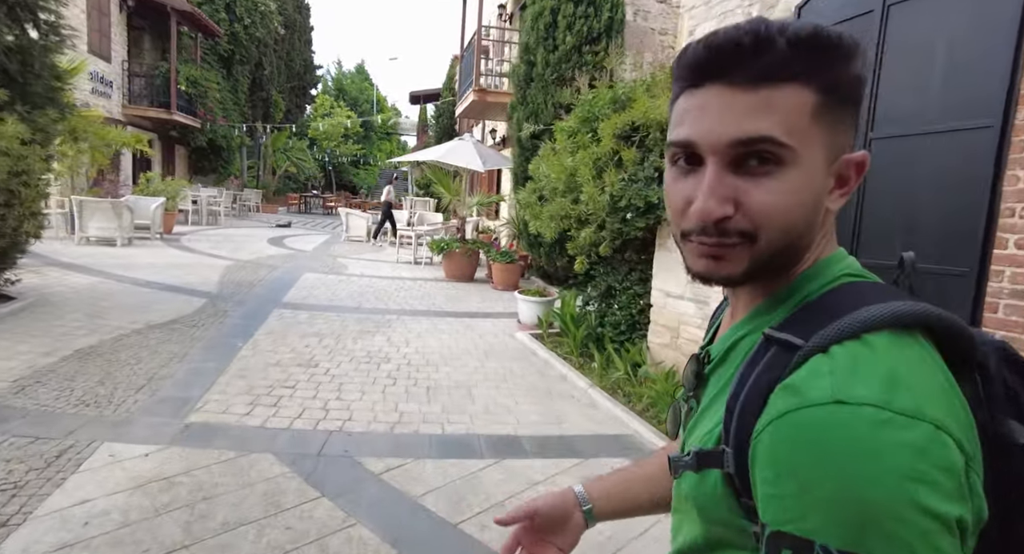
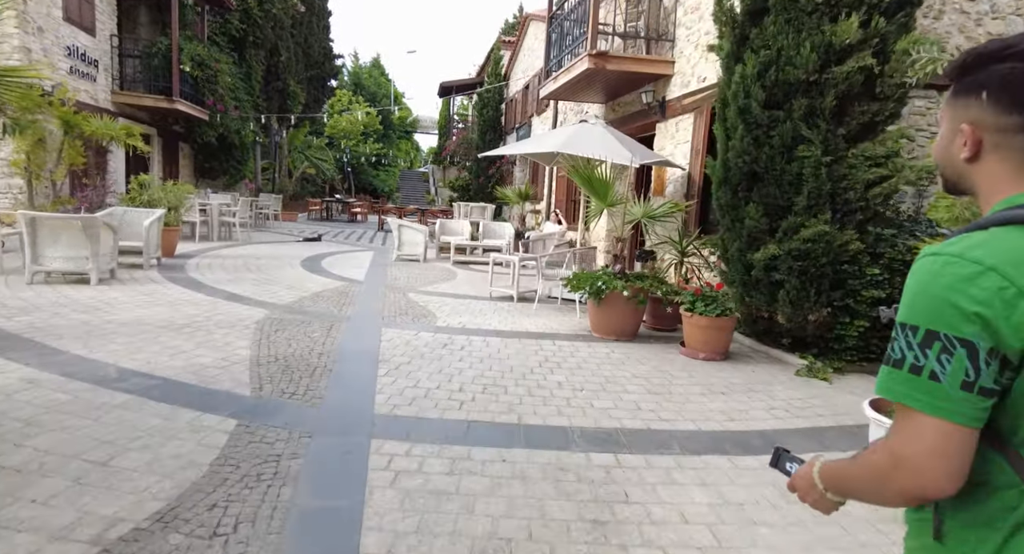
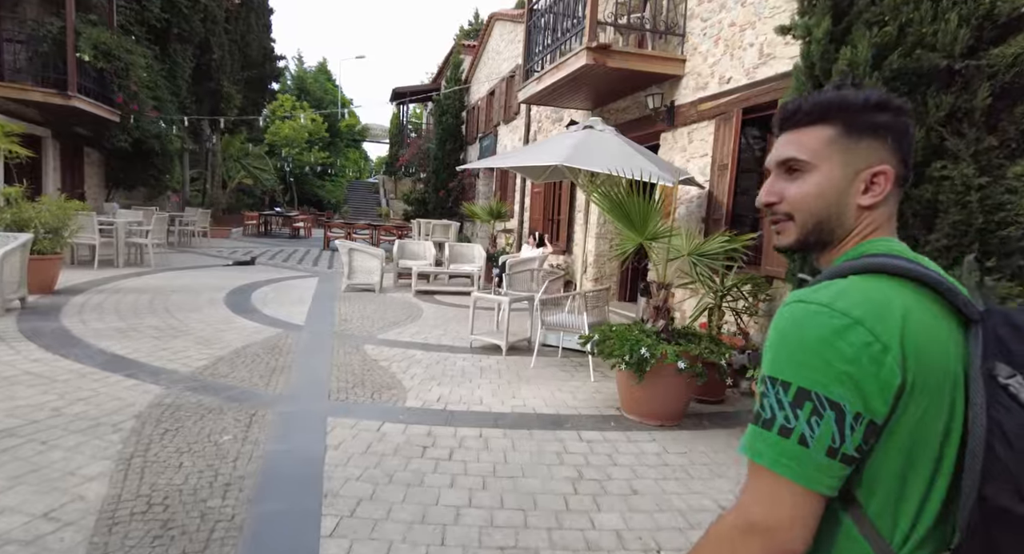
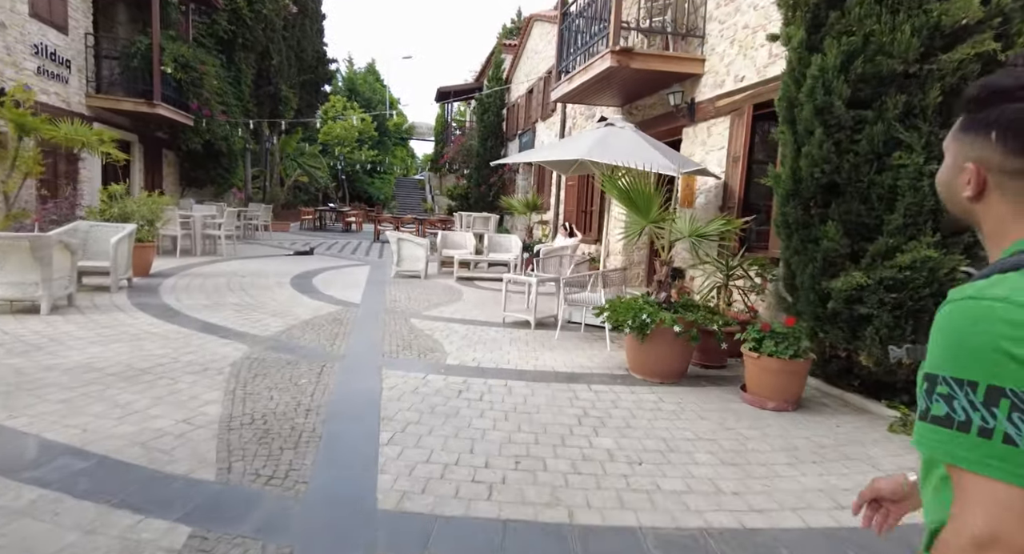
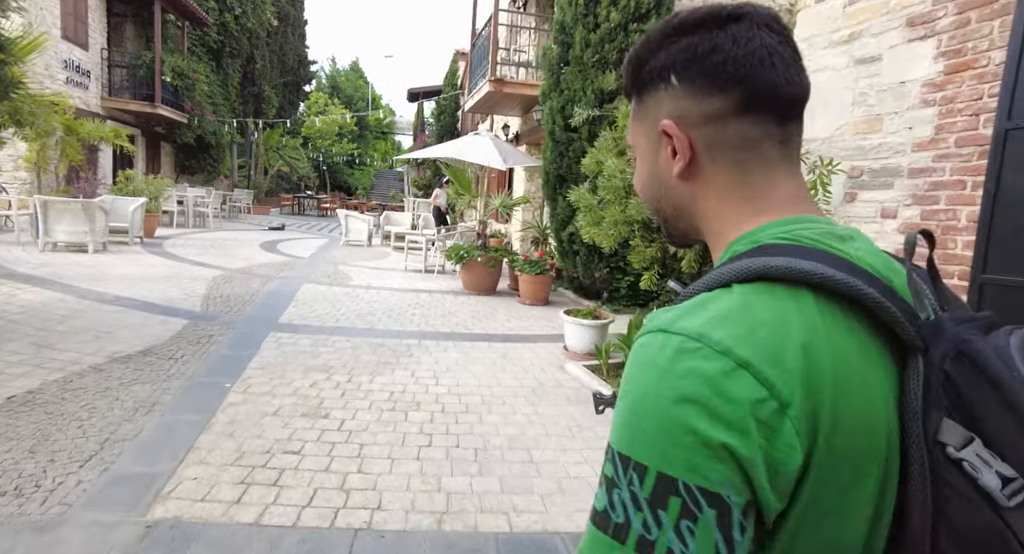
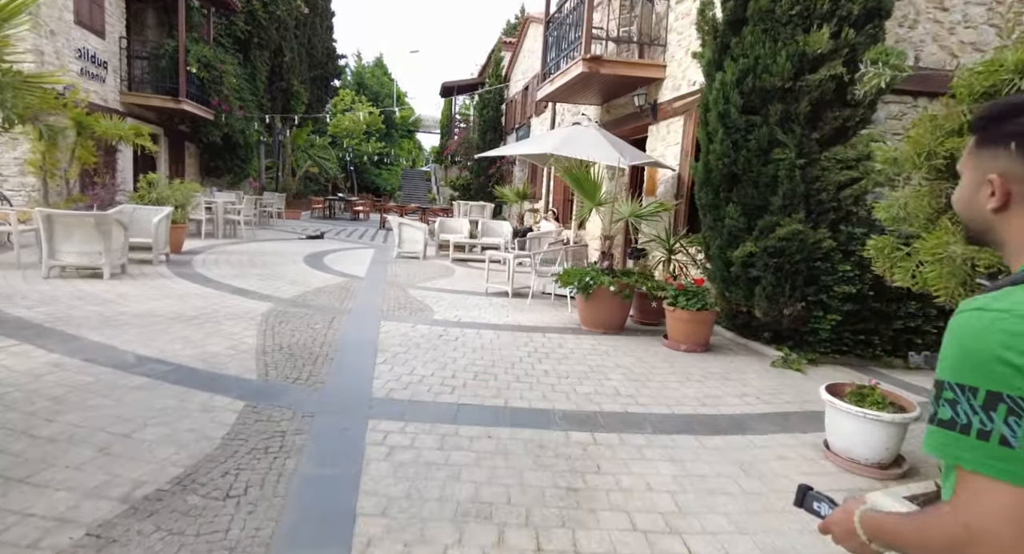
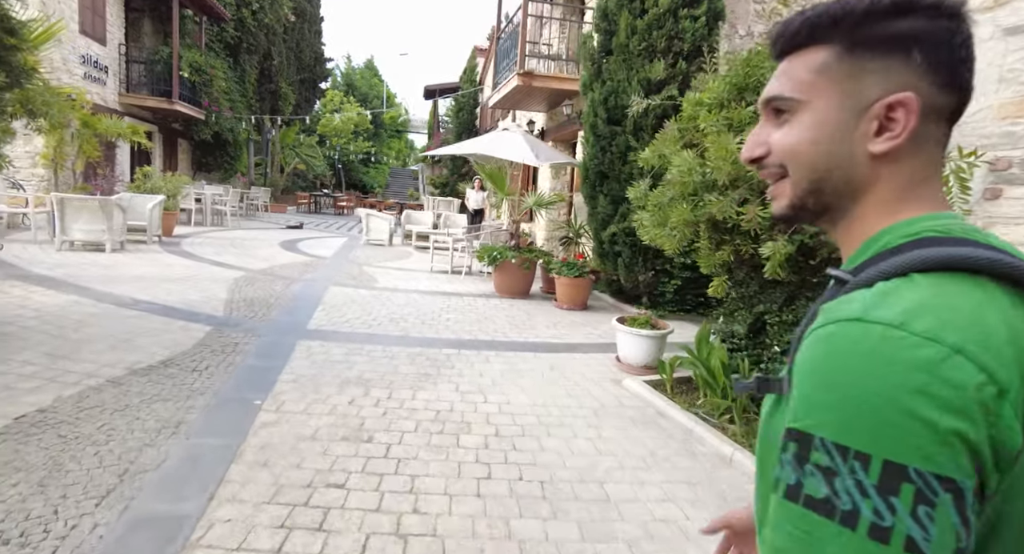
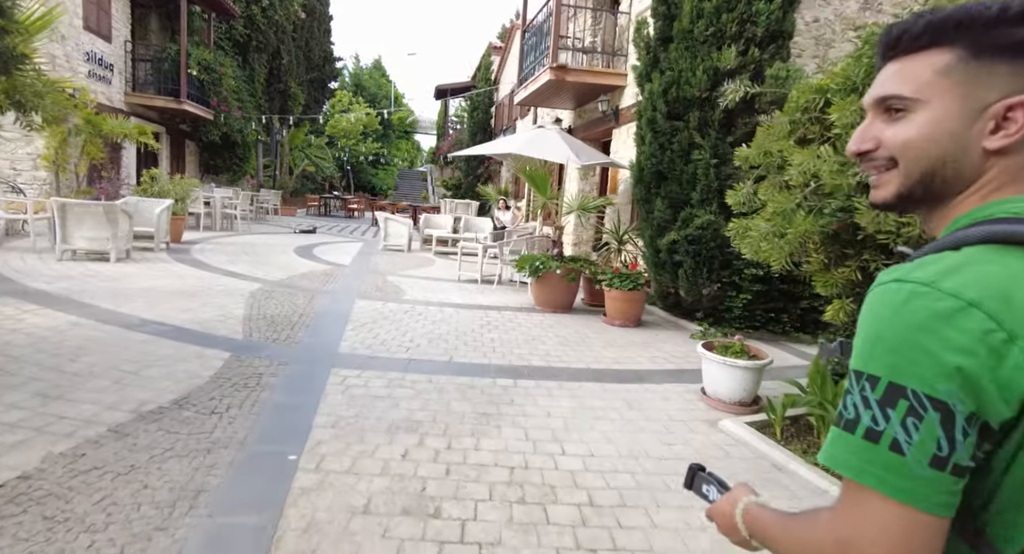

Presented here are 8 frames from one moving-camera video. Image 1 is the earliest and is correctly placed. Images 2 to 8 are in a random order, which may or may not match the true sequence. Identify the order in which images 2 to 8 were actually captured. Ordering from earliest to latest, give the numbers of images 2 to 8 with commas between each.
5, 7, 8, 6, 2, 4, 3
